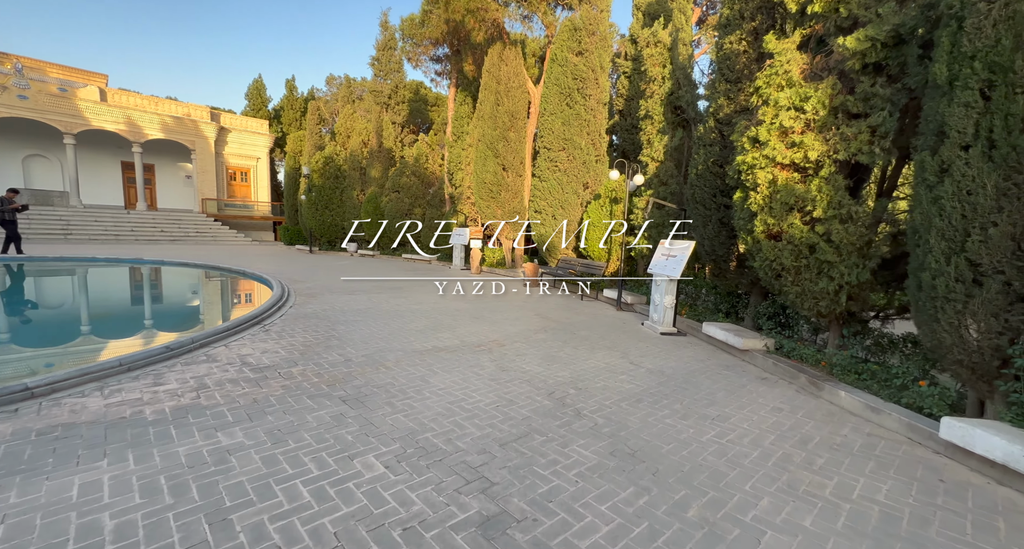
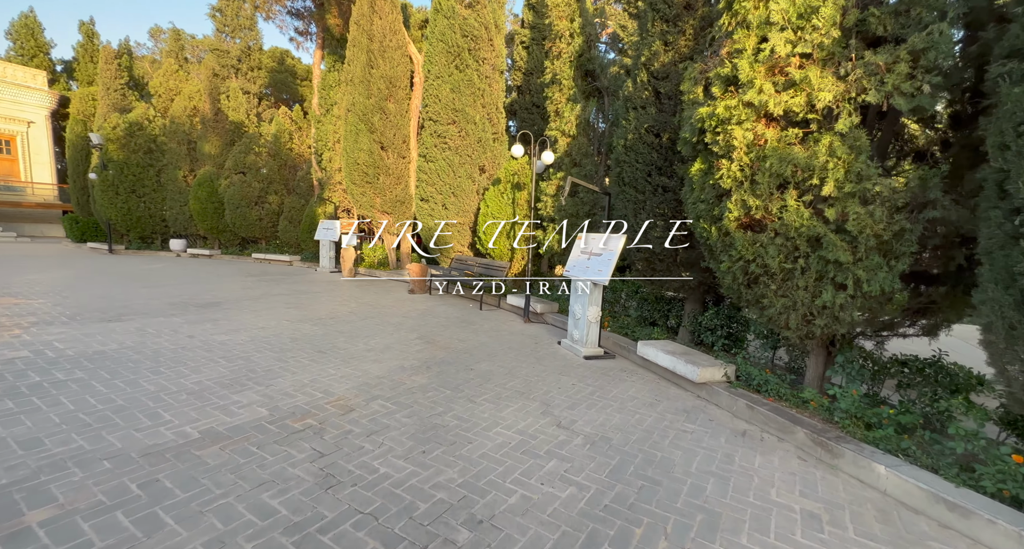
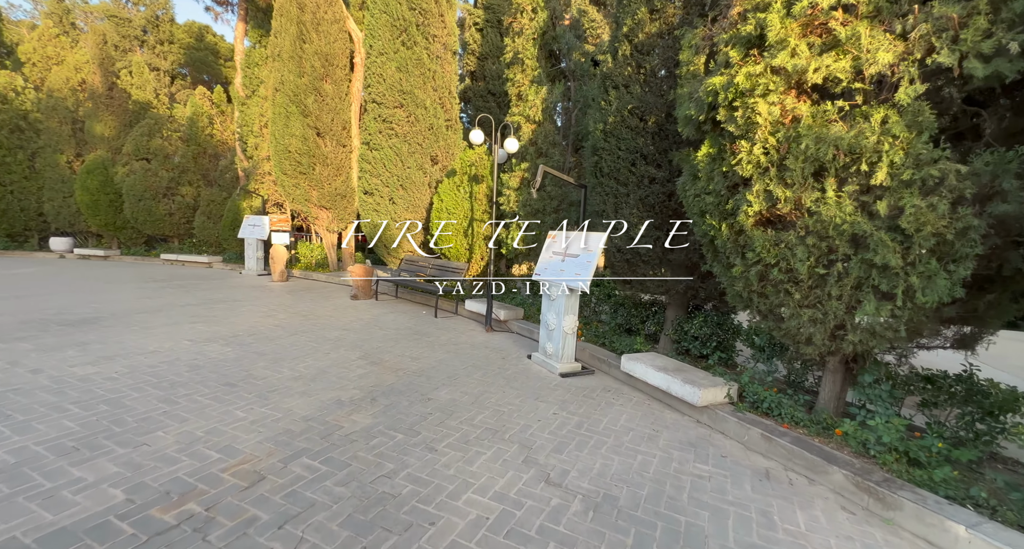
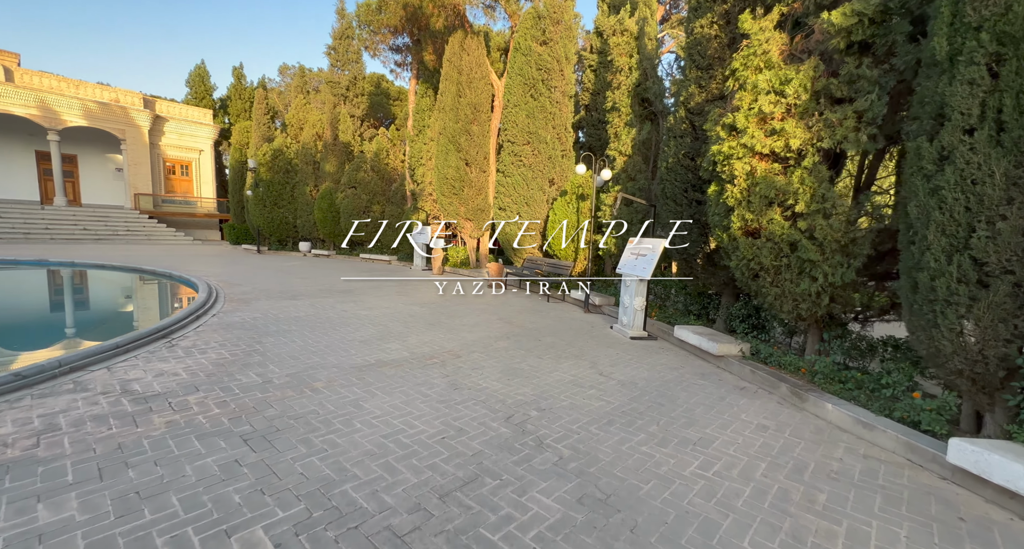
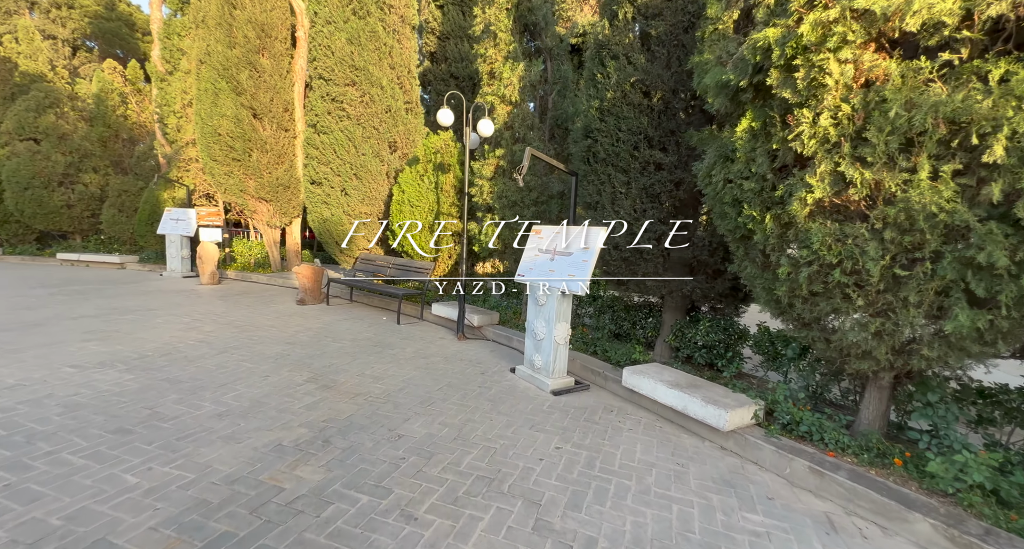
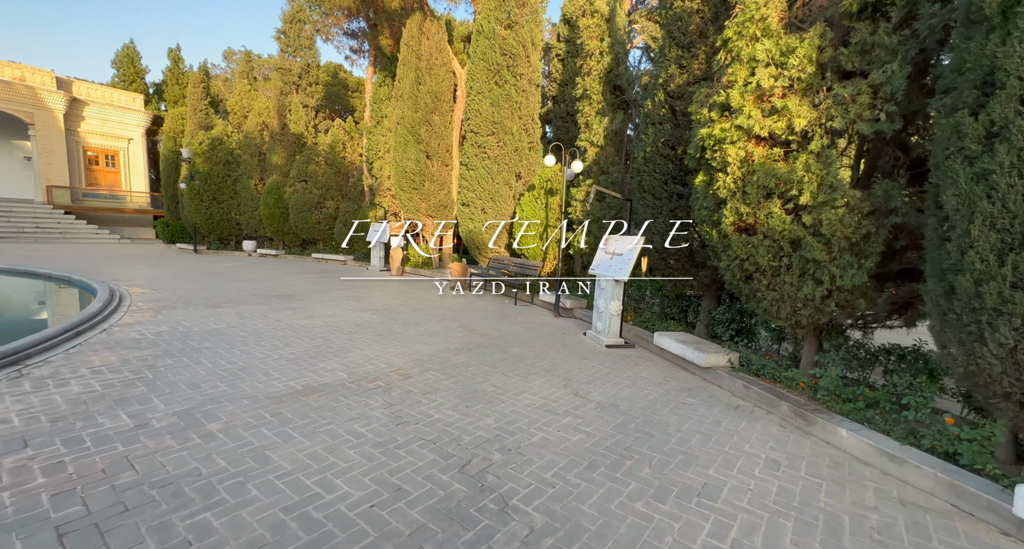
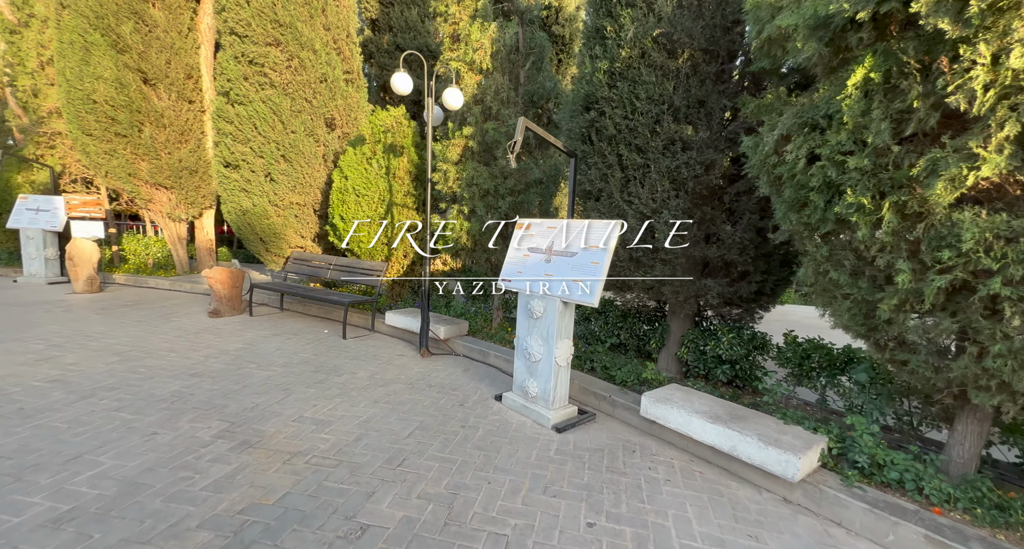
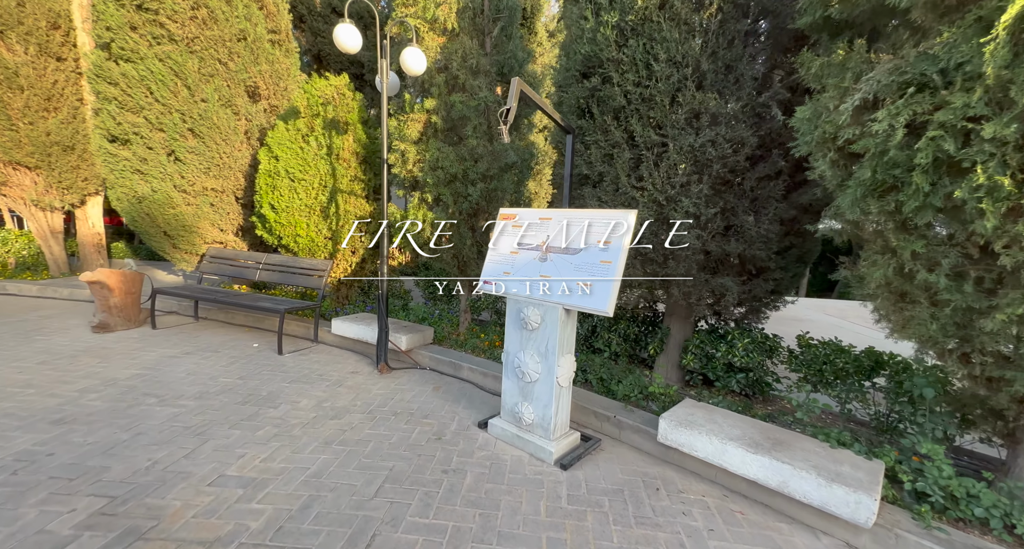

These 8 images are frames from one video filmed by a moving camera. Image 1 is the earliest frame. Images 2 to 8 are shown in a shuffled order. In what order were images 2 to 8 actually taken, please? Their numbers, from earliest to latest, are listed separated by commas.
4, 6, 2, 3, 5, 7, 8
